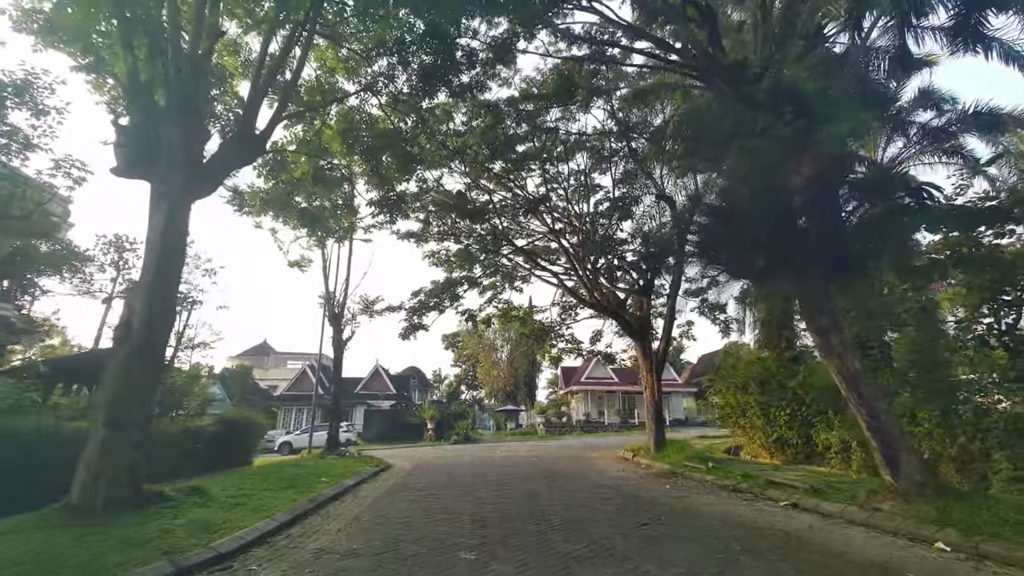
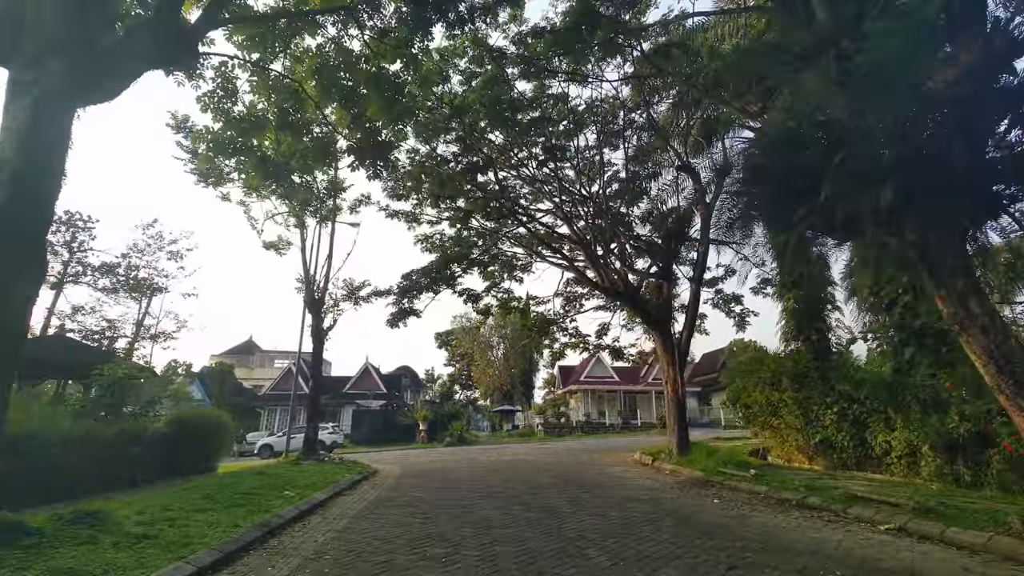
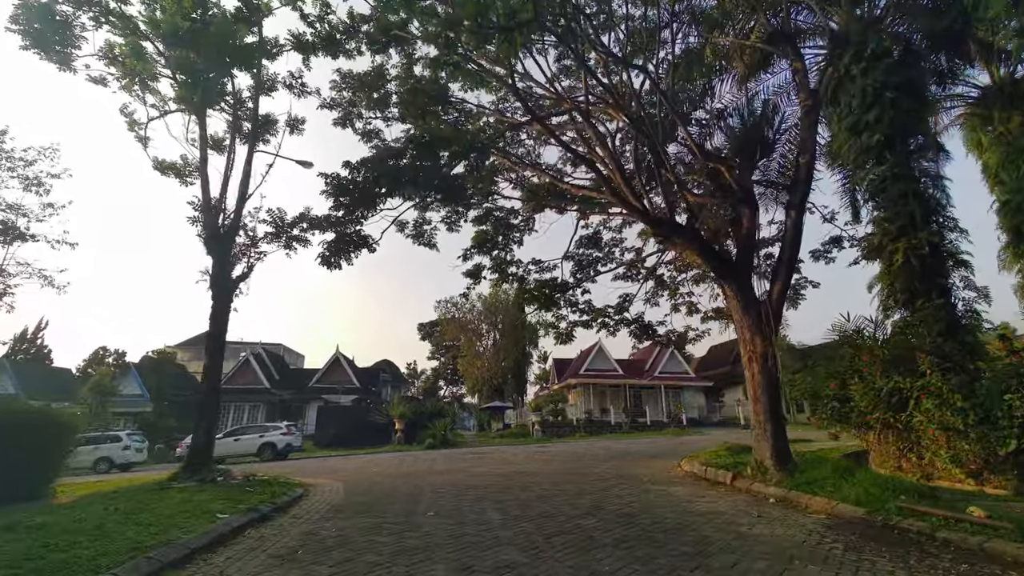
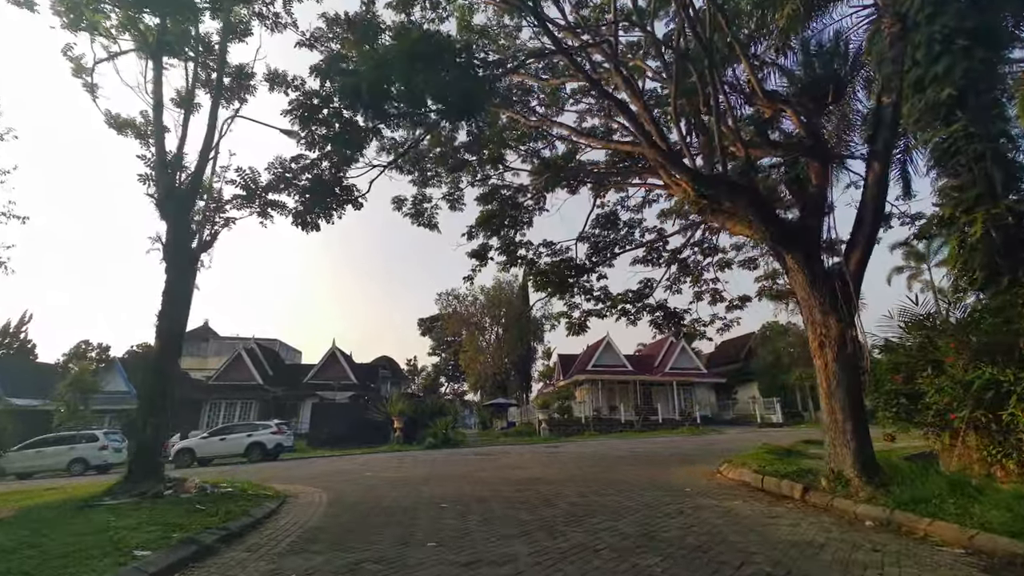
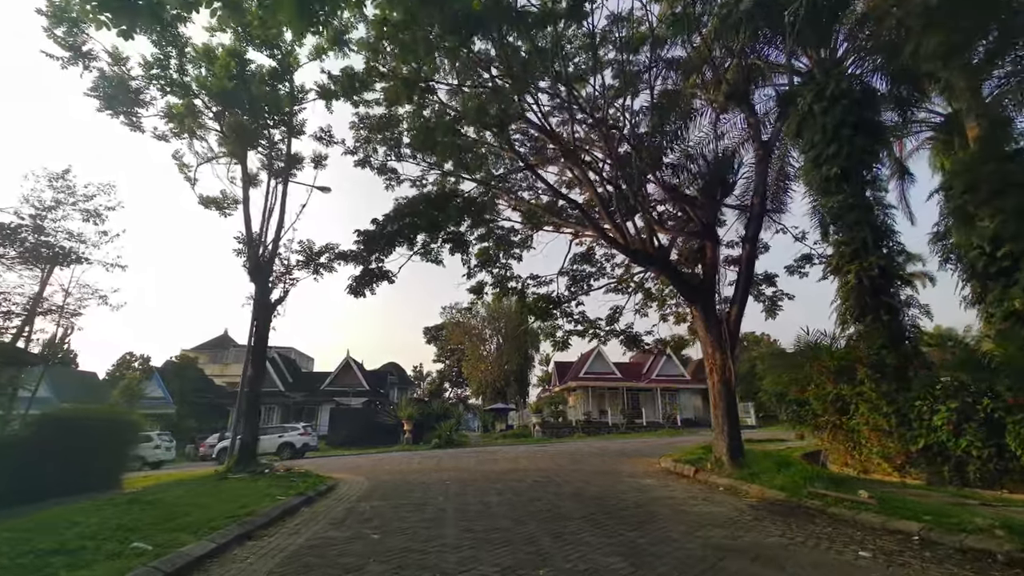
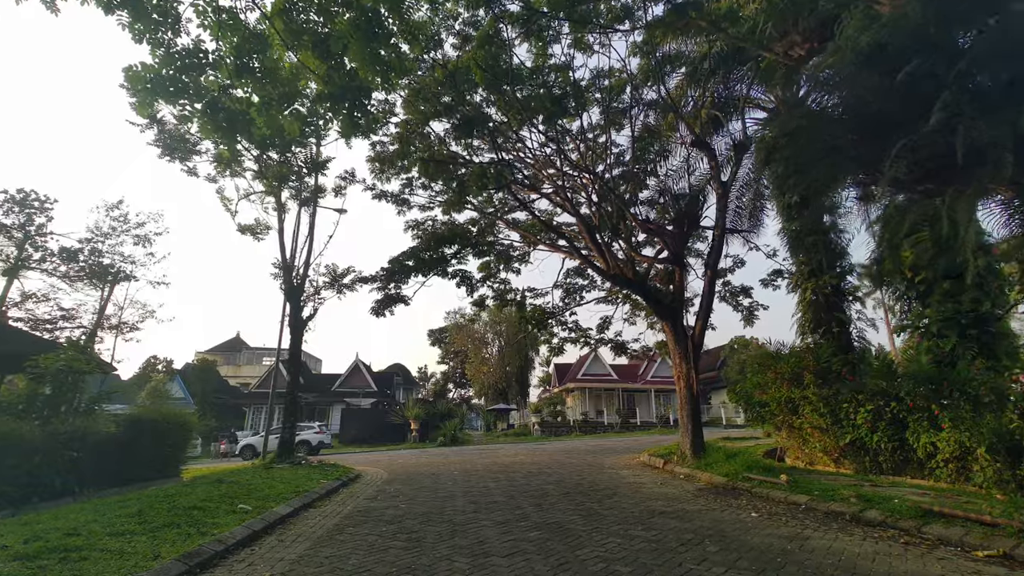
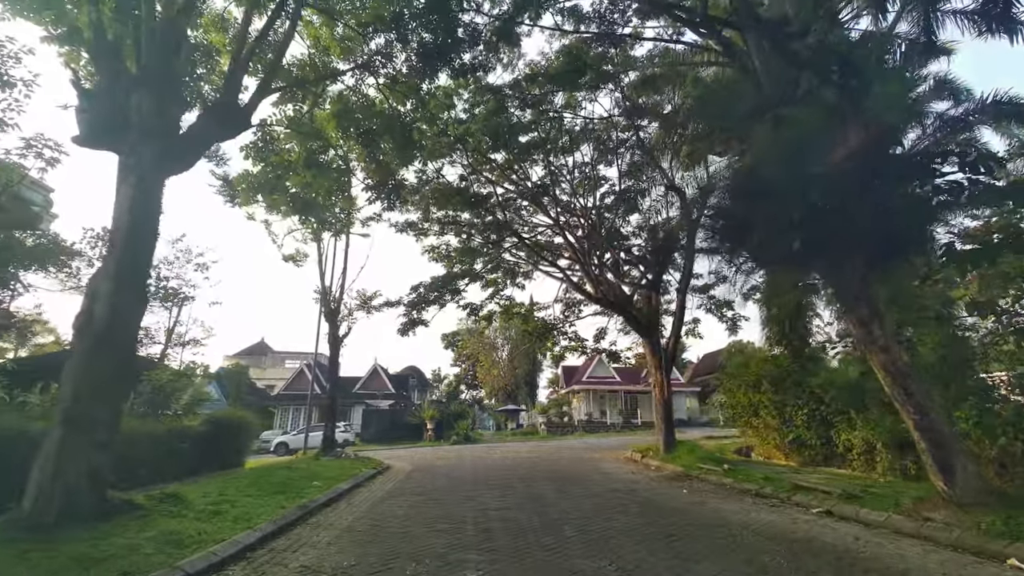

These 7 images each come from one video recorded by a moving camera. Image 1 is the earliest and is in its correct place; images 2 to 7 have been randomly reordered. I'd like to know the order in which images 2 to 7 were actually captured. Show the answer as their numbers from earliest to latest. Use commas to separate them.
7, 2, 6, 5, 3, 4
